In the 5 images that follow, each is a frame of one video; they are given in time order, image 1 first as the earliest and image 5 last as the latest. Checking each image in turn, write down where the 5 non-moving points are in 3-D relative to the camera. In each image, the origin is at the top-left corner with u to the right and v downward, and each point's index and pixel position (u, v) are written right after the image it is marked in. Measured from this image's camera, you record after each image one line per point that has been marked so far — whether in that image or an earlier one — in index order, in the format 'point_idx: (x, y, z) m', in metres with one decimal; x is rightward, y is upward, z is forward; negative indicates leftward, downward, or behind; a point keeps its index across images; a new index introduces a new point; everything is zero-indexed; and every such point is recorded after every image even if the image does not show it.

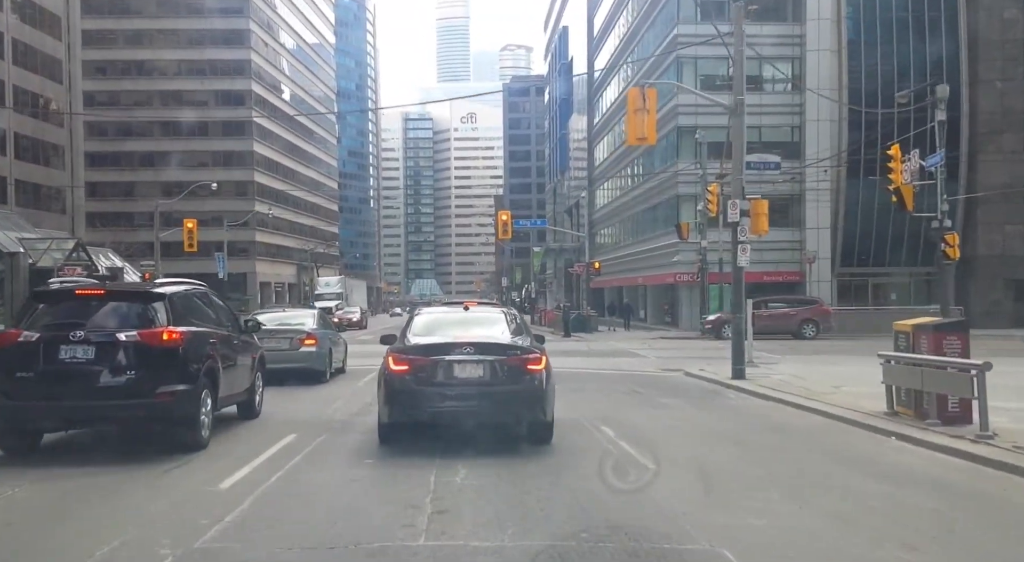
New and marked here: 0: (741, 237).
0: (+5.2, +1.0, +17.5) m
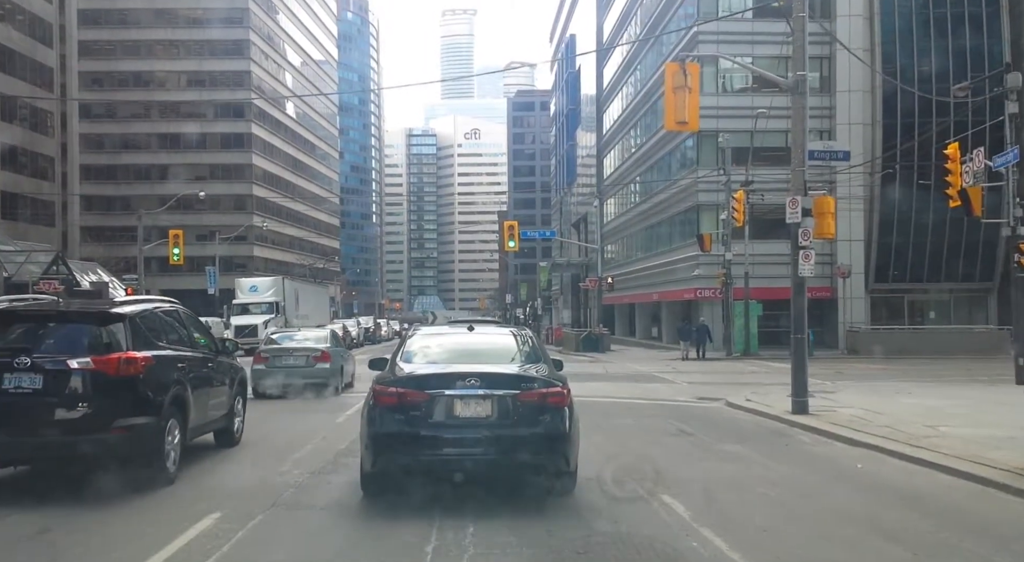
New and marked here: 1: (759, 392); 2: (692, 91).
0: (+5.4, +0.7, +14.5) m
1: (+6.0, -2.7, +19.0) m
2: (+3.4, +3.6, +14.6) m
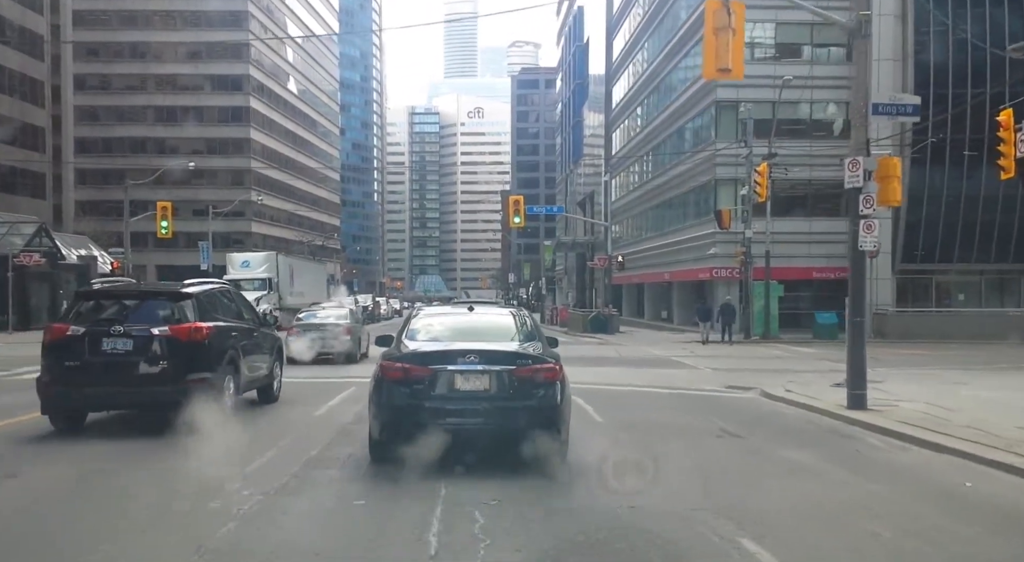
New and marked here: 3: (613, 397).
0: (+5.6, +1.2, +12.4) m
1: (+6.2, -2.2, +17.0) m
2: (+3.6, +4.0, +12.5) m
3: (+2.0, -2.2, +15.1) m
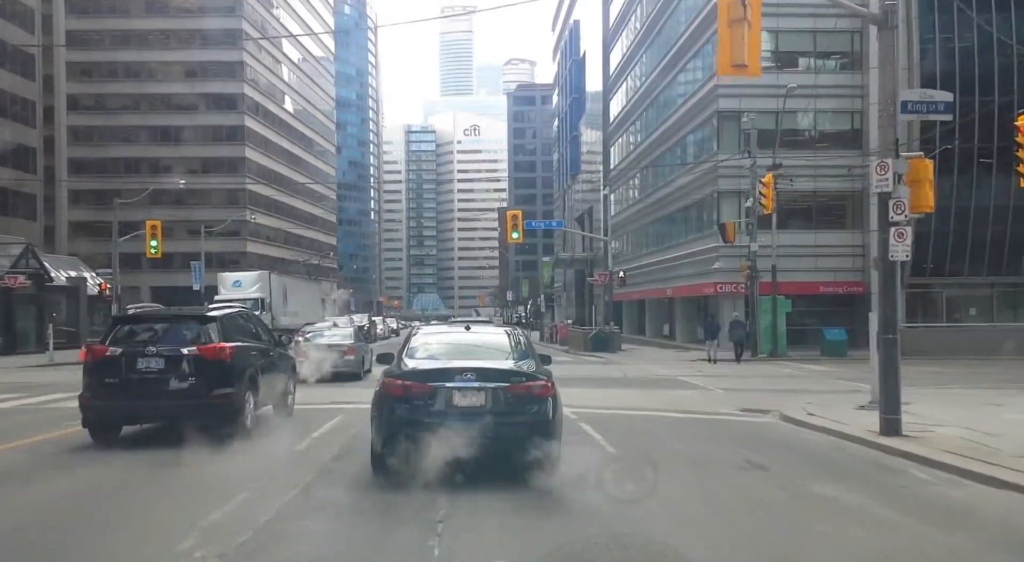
0: (+5.6, +0.9, +11.4) m
1: (+6.2, -2.5, +16.0) m
2: (+3.6, +3.8, +11.5) m
3: (+2.0, -2.5, +14.0) m
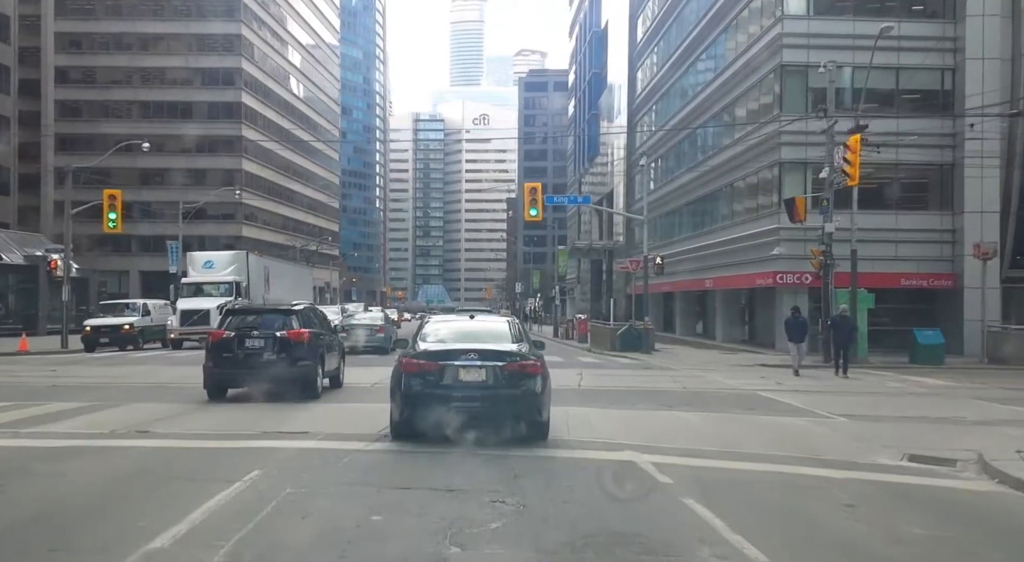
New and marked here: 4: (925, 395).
0: (+6.1, +1.2, +5.6) m
1: (+6.7, -2.2, +10.2) m
2: (+4.1, +4.1, +5.7) m
3: (+2.4, -2.2, +8.2) m
4: (+8.7, -2.4, +16.2) m
